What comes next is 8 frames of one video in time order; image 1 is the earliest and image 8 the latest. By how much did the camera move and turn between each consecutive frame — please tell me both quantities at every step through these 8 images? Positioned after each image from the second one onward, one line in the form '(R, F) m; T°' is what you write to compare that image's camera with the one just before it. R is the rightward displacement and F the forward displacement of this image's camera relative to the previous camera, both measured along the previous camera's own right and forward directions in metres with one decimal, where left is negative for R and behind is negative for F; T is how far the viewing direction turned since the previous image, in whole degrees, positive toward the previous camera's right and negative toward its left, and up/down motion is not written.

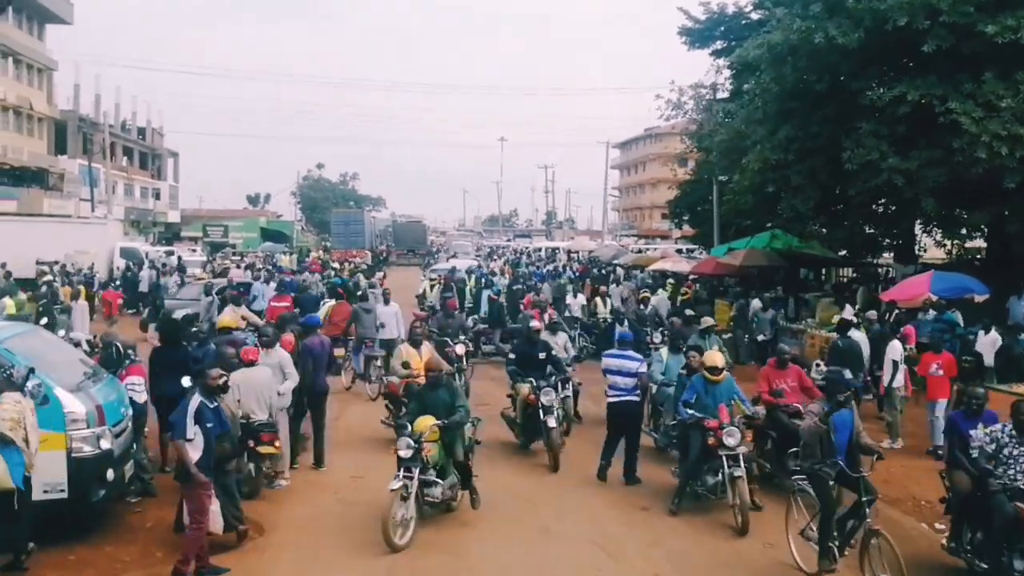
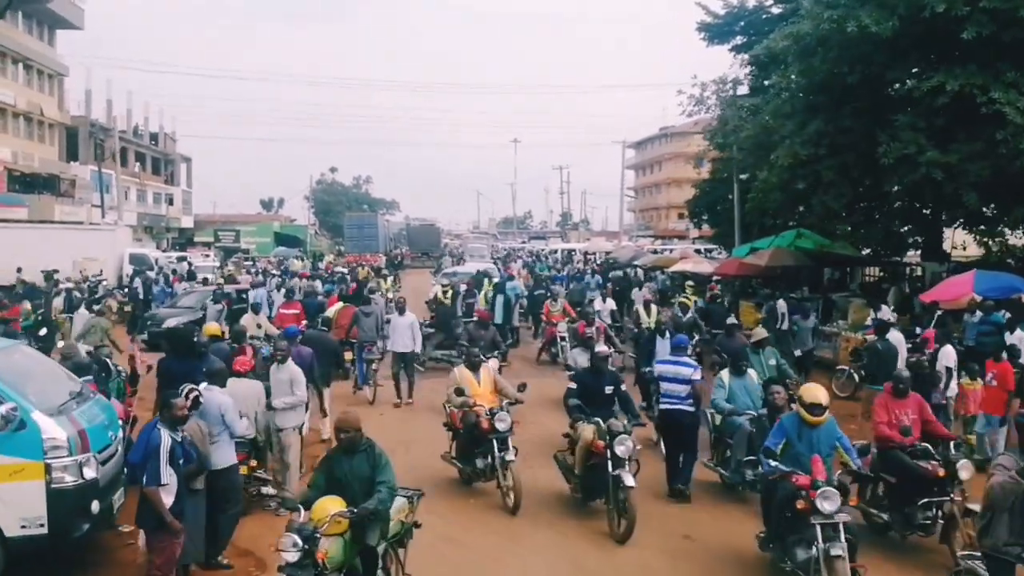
(-0.1, +0.8) m; -1°
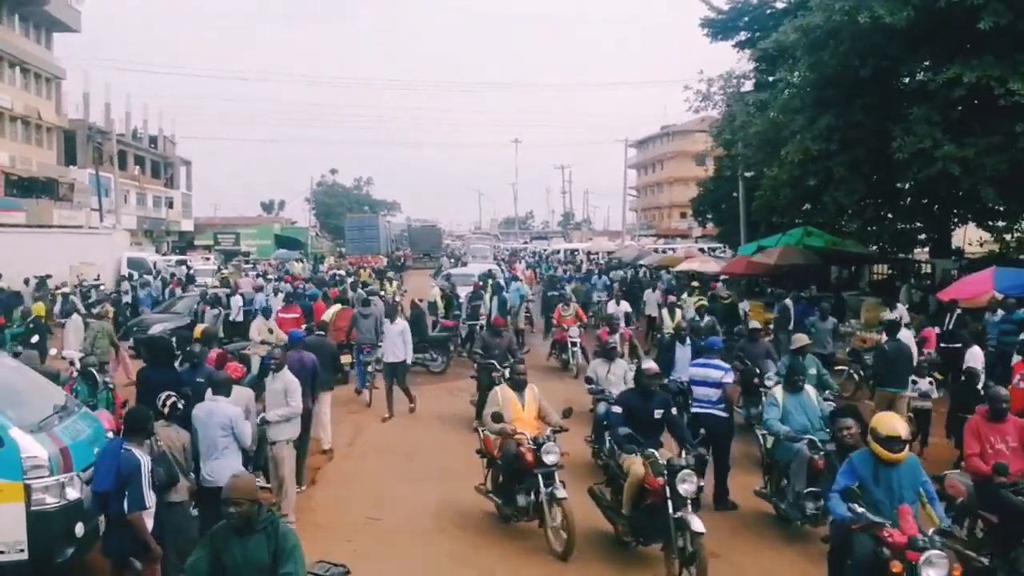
(-0.1, +0.5) m; 0°
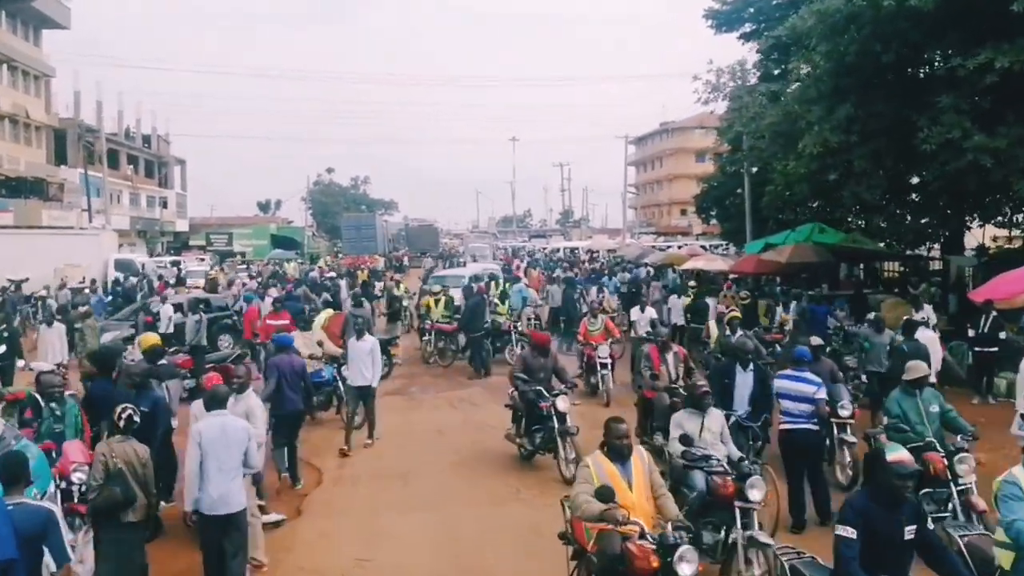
(-0.1, +1.0) m; 0°
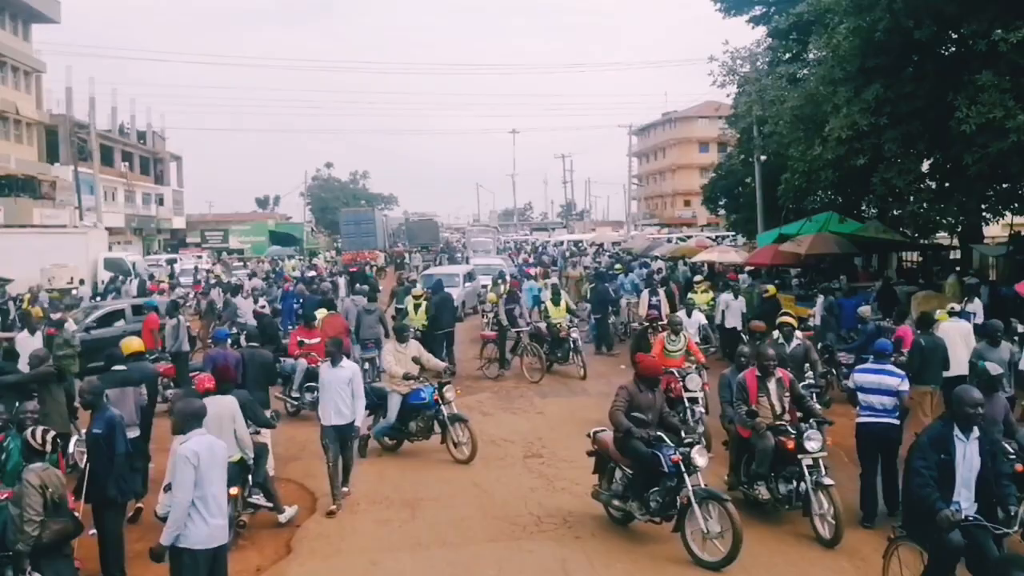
(-0.1, +1.1) m; 0°
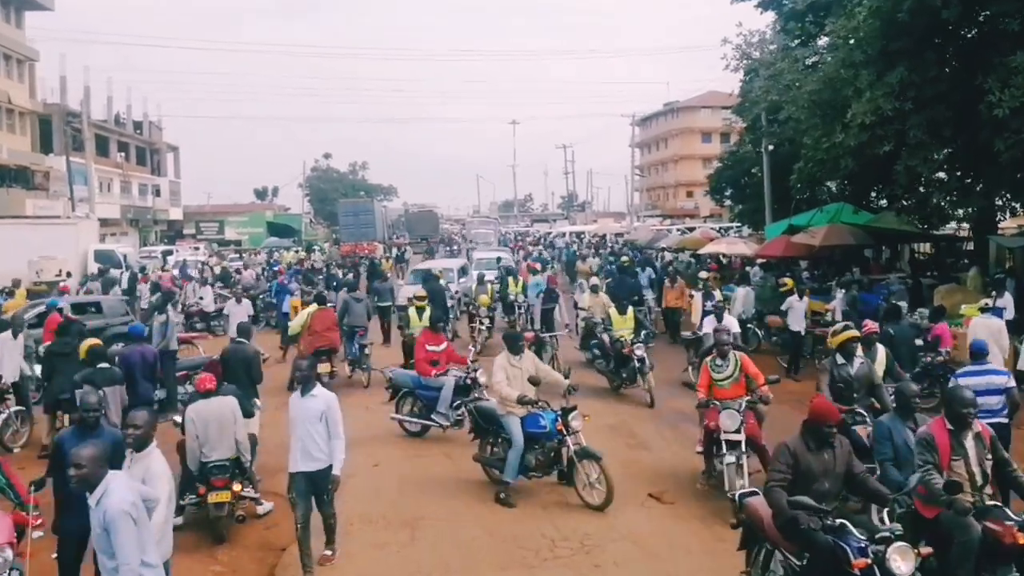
(-0.1, +0.8) m; 0°
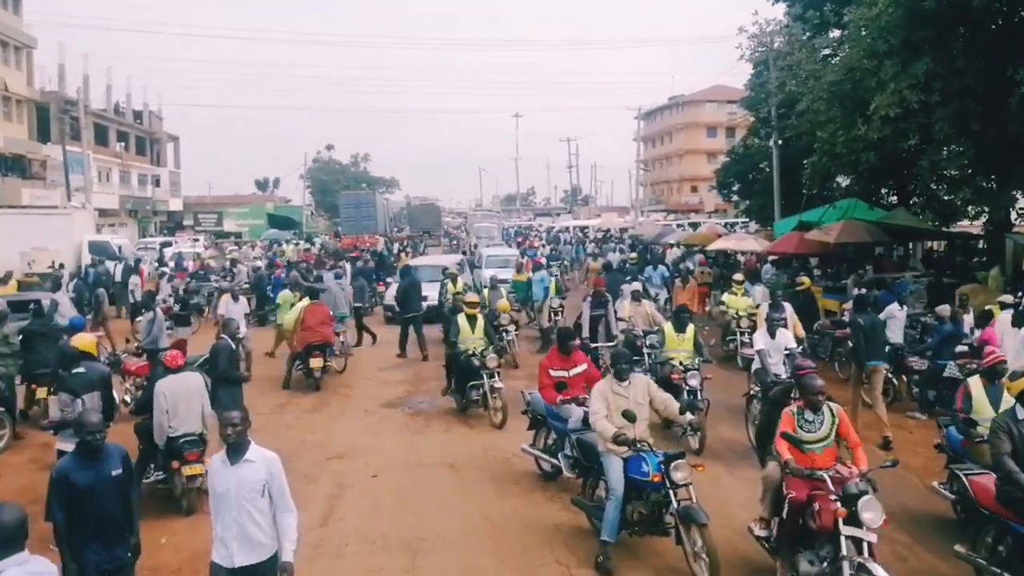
(-0.1, +0.6) m; 0°
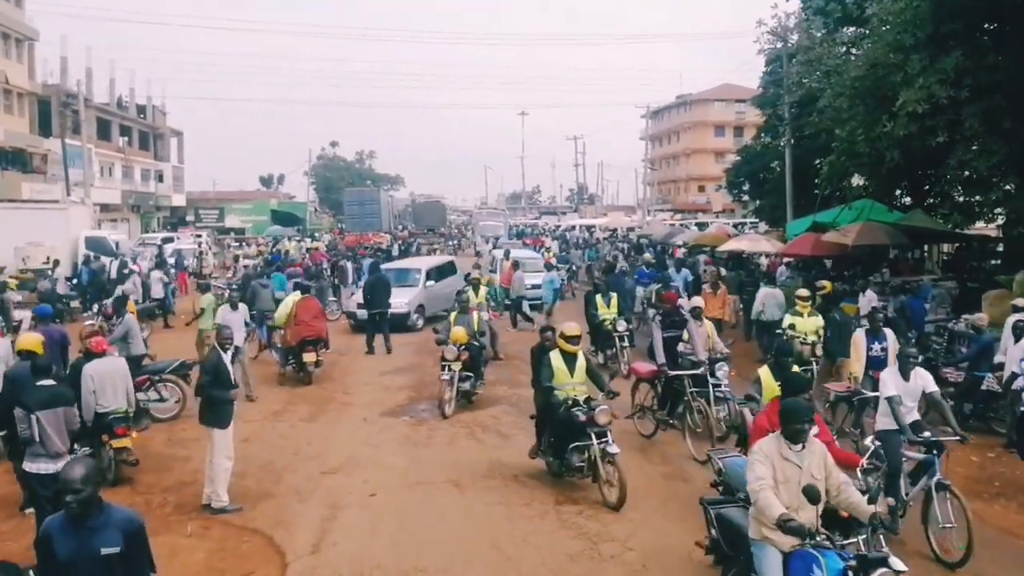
(-0.1, +0.6) m; 0°
